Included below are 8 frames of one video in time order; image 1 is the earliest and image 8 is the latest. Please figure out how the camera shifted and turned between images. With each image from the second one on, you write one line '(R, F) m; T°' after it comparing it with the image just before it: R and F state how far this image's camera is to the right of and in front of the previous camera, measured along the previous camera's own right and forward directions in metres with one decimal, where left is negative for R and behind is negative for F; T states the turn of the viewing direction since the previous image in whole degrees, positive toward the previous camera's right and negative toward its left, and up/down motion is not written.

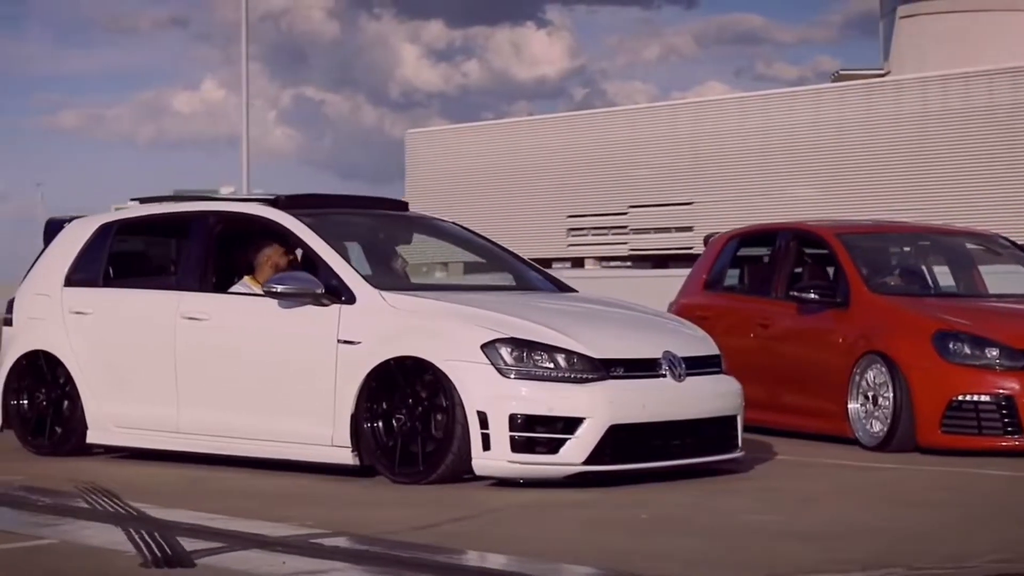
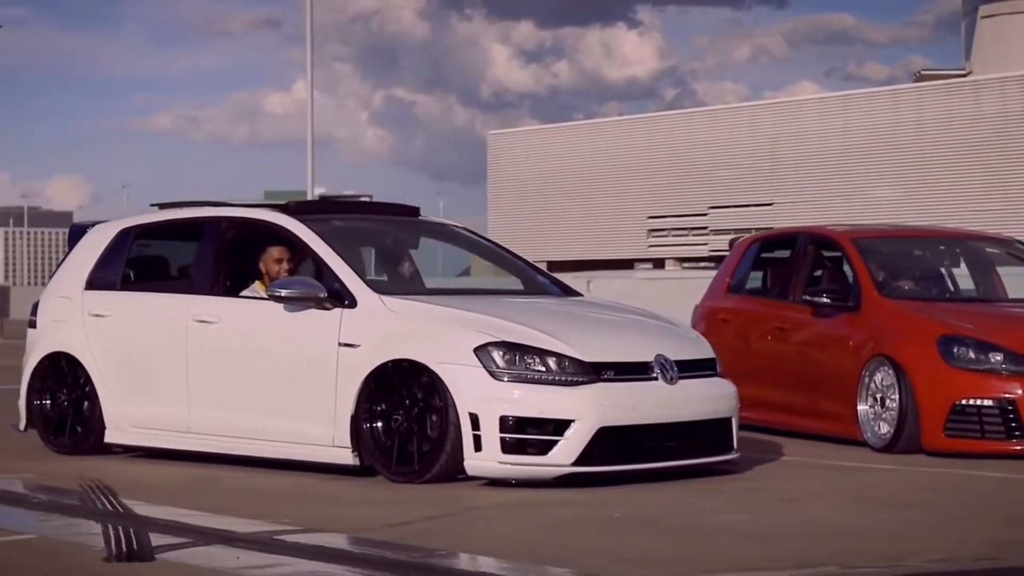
(+0.4, -0.2) m; -3°
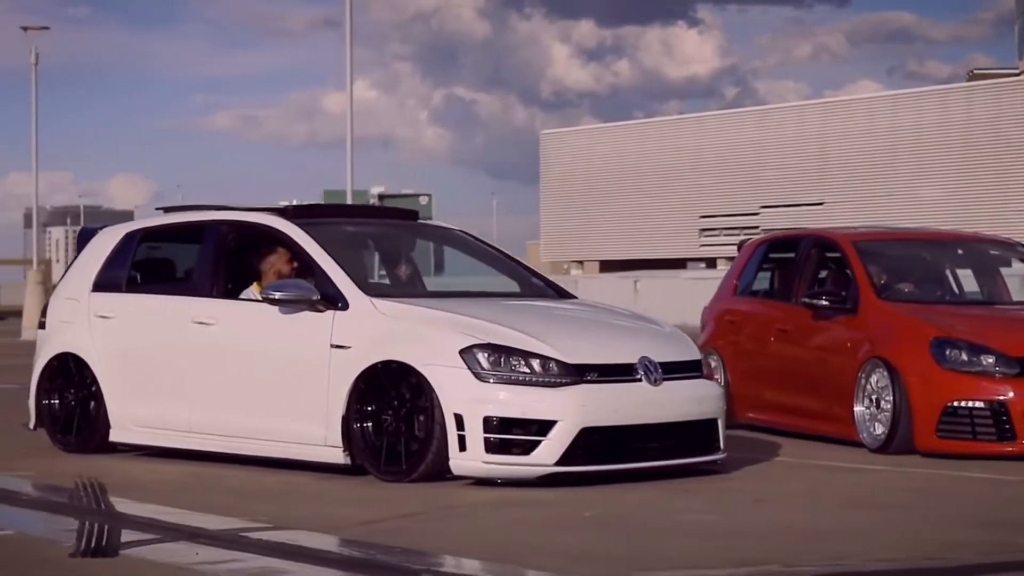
(+0.3, -0.1) m; -2°
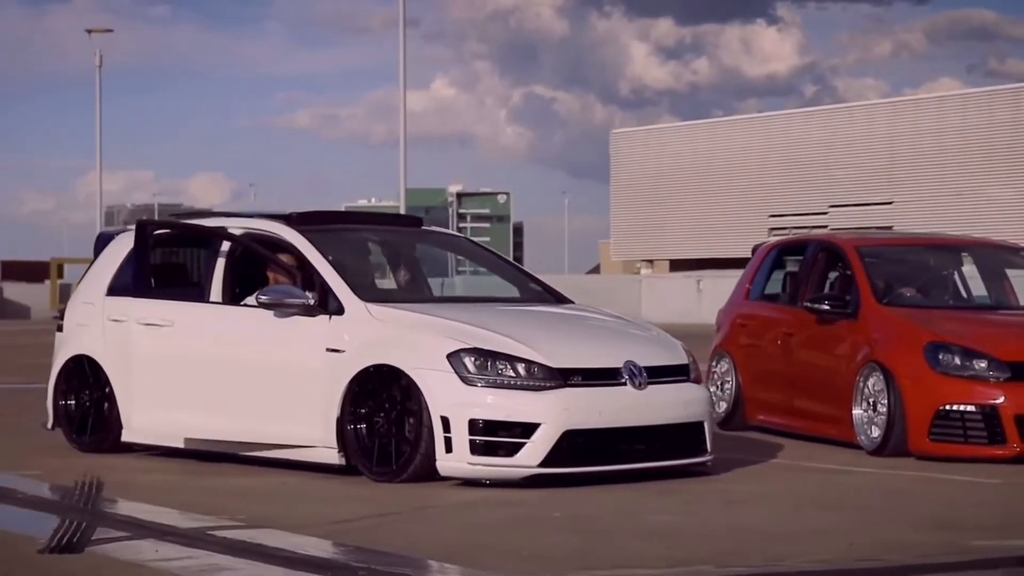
(+0.4, -0.2) m; -2°
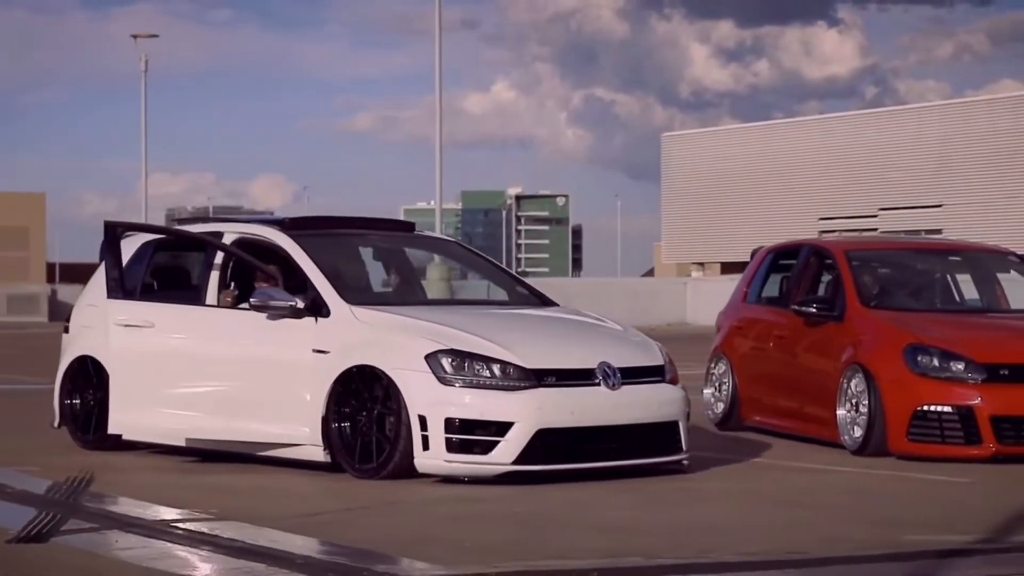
(+0.4, -0.3) m; -2°
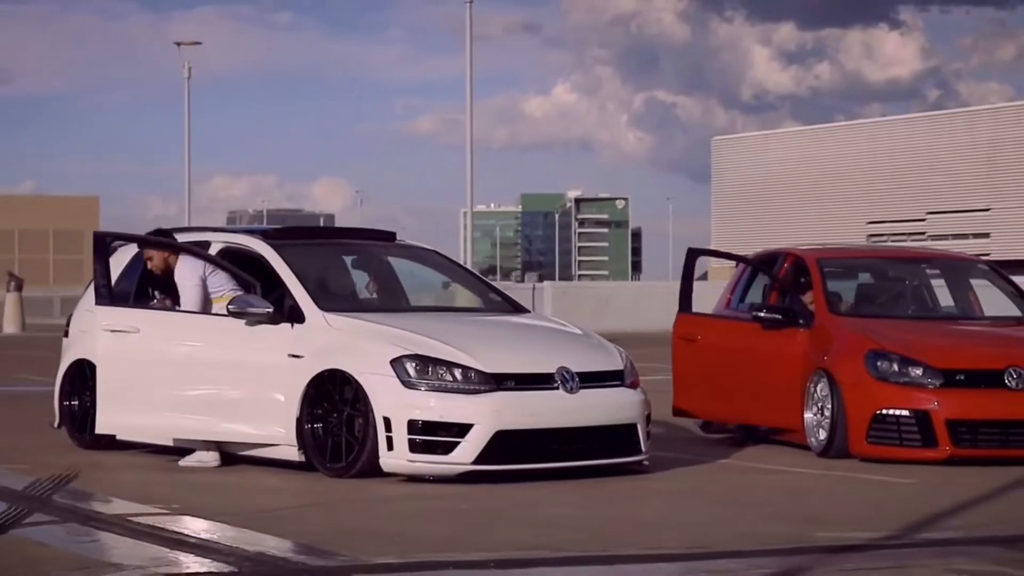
(+0.5, -0.4) m; -2°
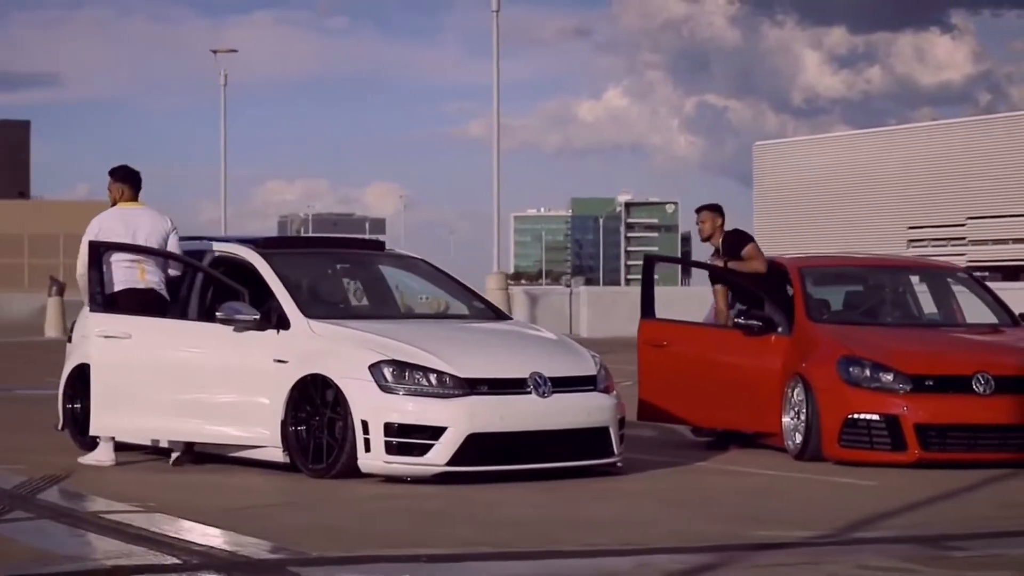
(+0.4, -0.3) m; -1°
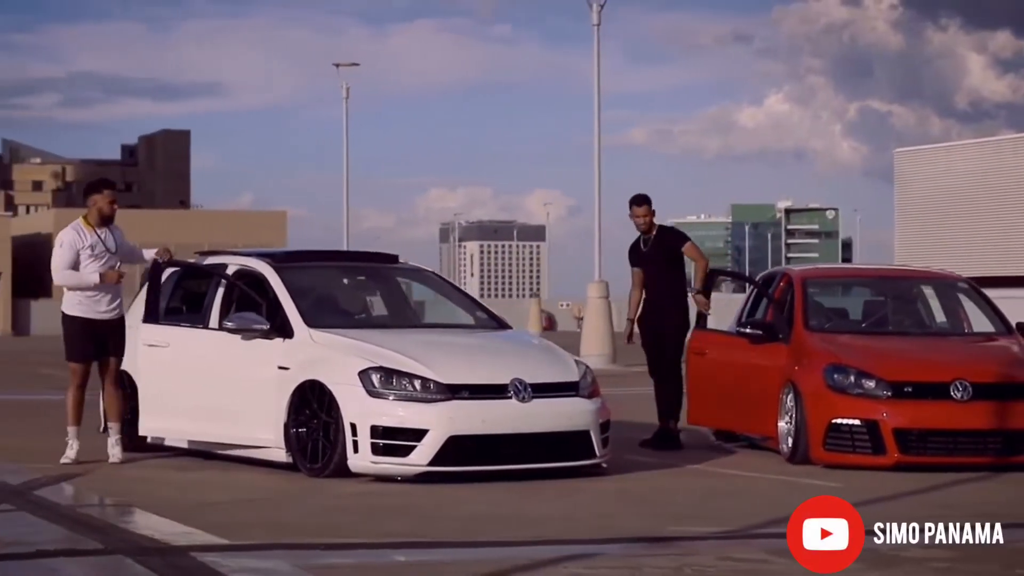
(+1.0, -0.5) m; -5°
